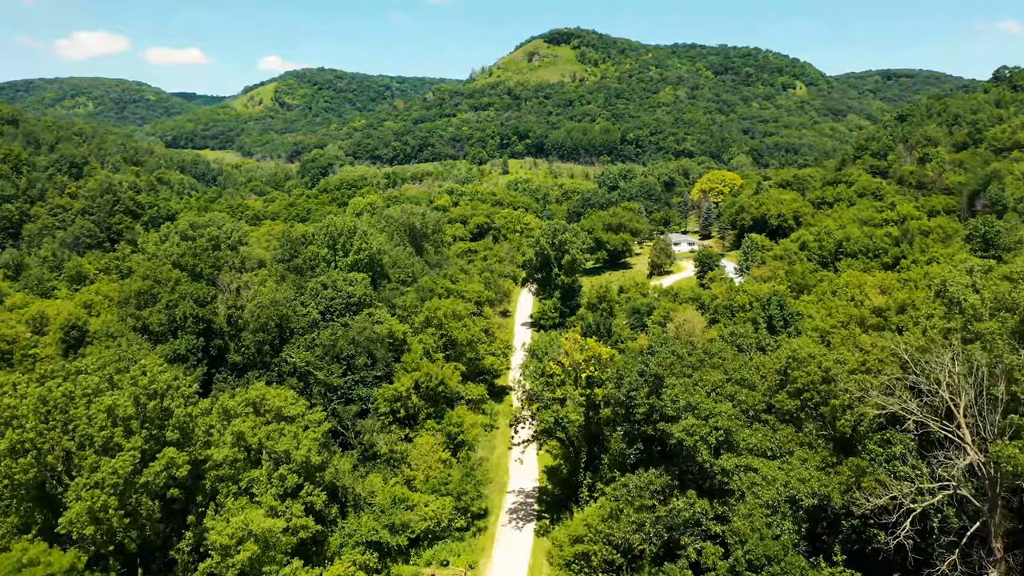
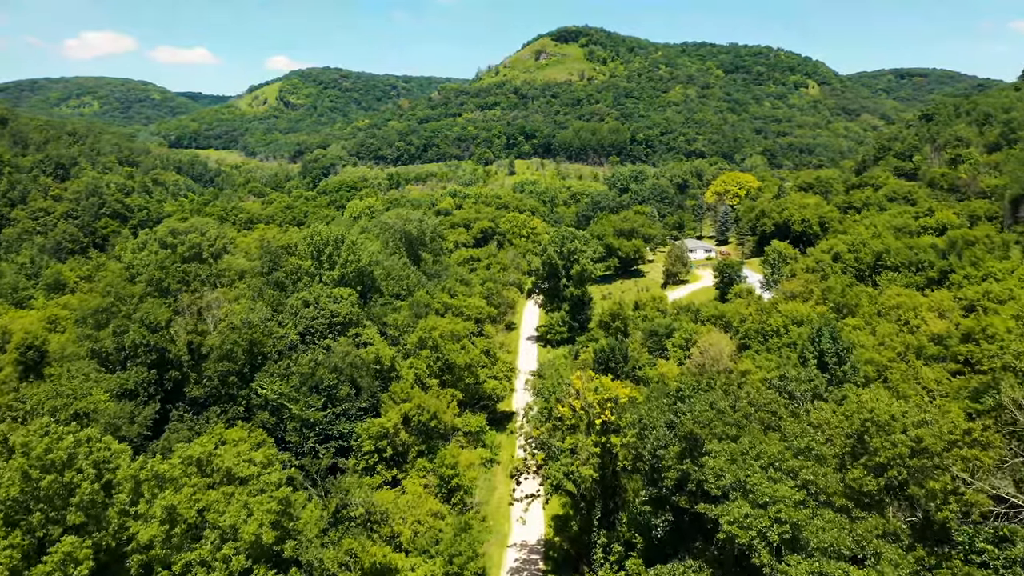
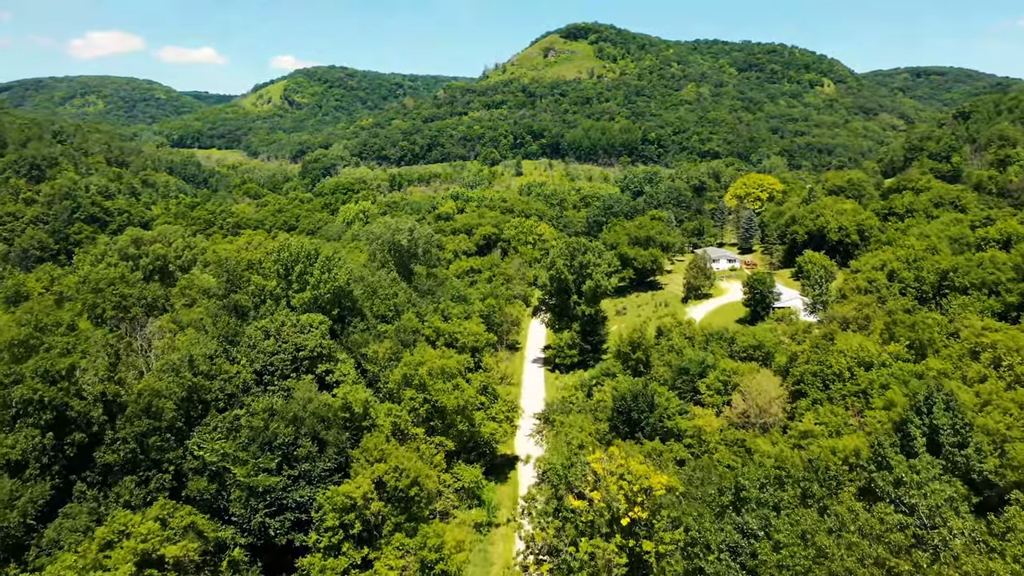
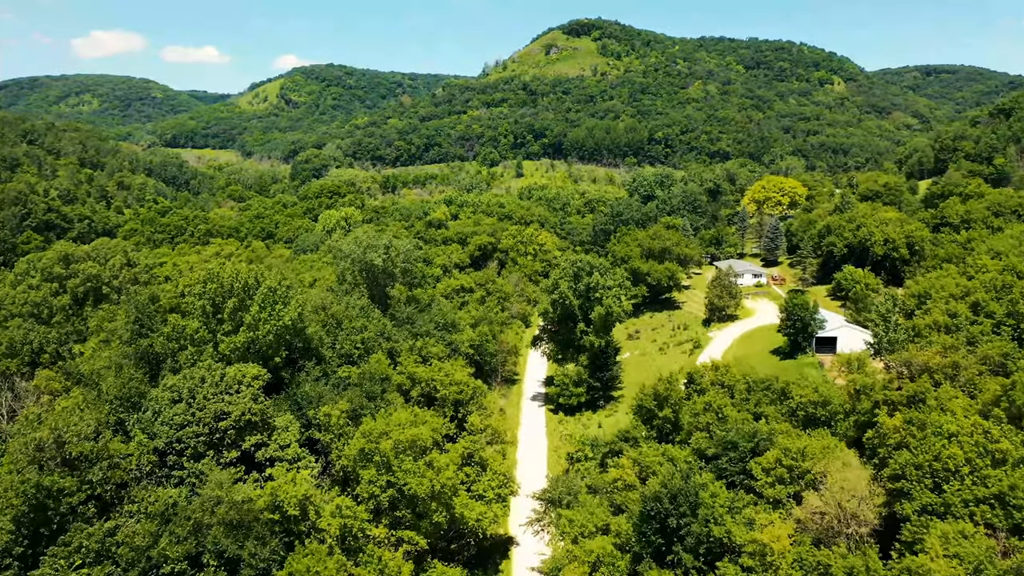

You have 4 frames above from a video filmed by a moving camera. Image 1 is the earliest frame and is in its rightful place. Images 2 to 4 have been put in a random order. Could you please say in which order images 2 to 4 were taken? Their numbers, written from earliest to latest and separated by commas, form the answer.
2, 3, 4
